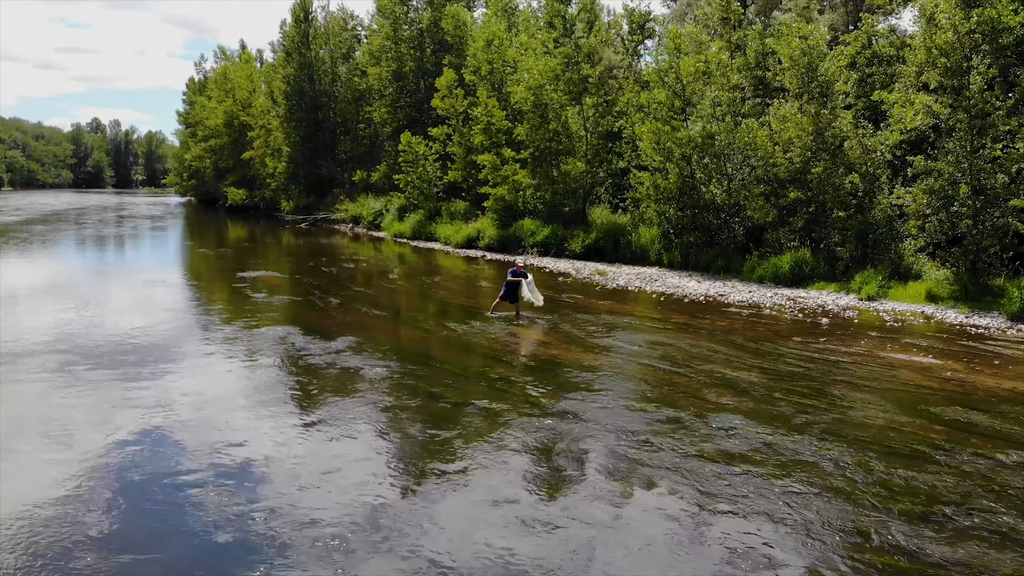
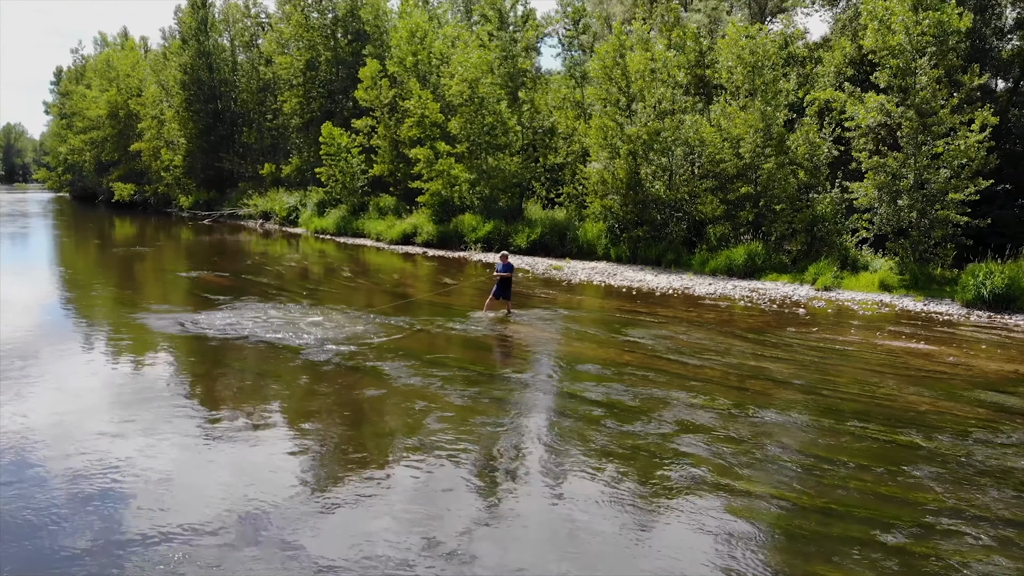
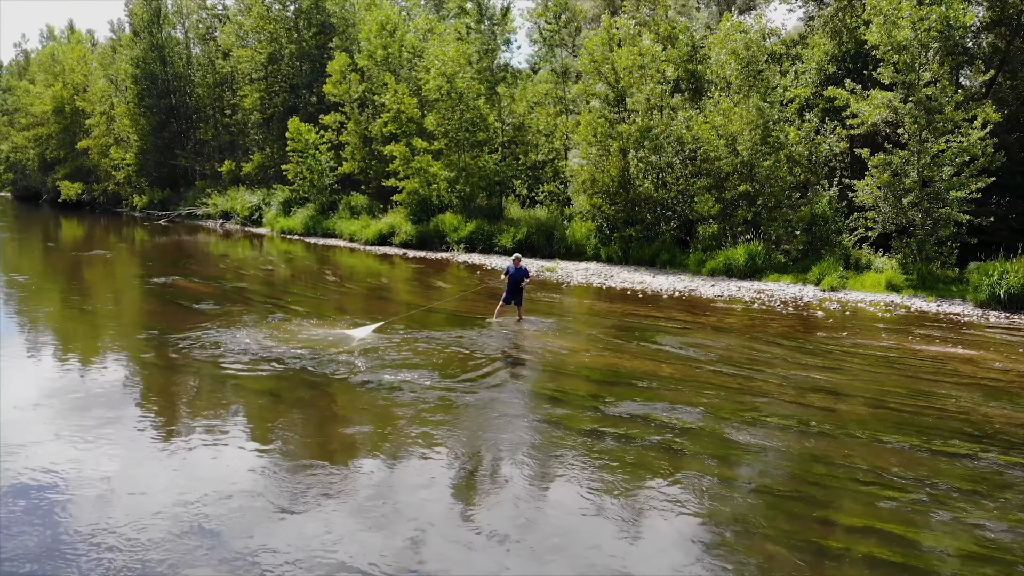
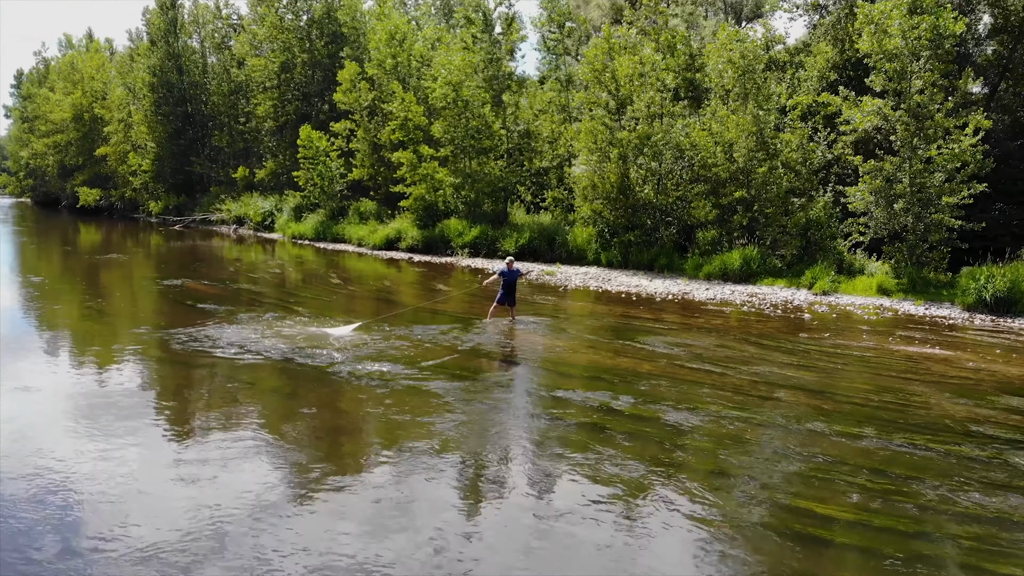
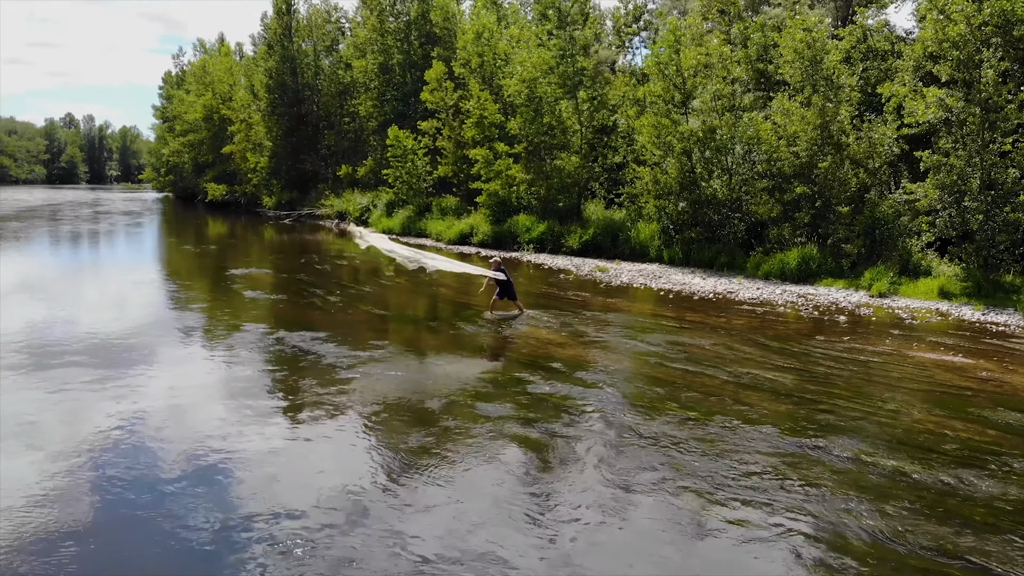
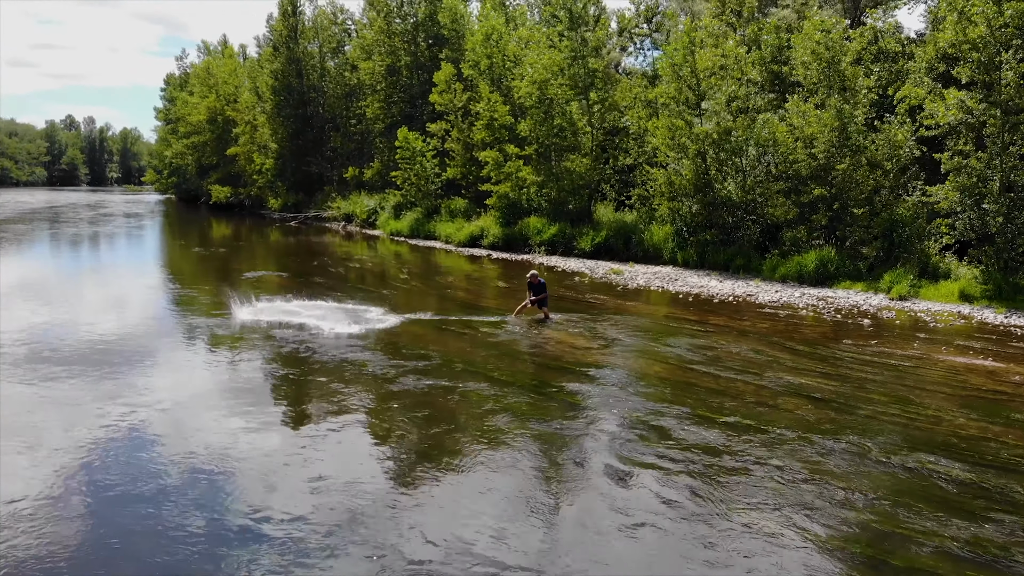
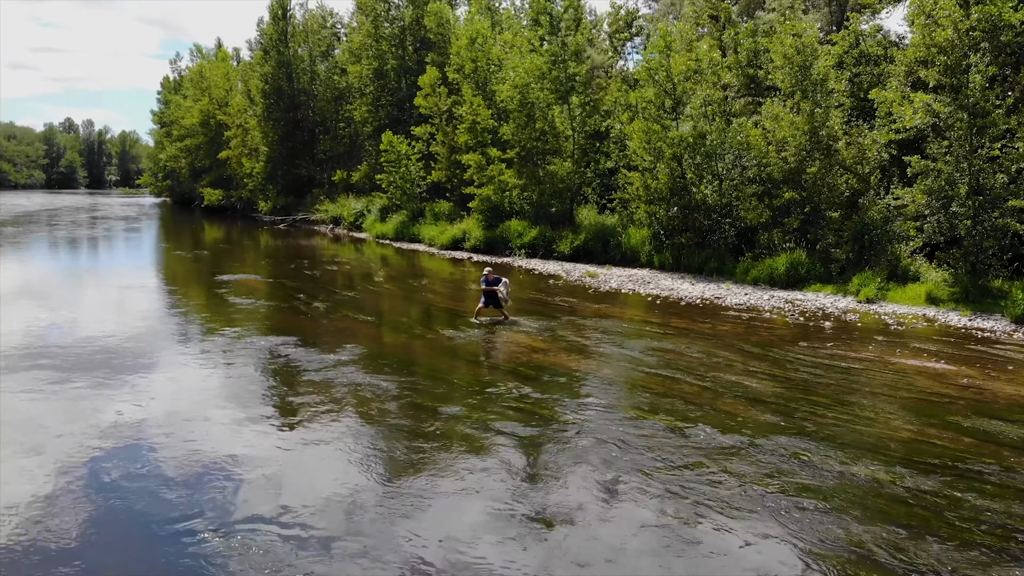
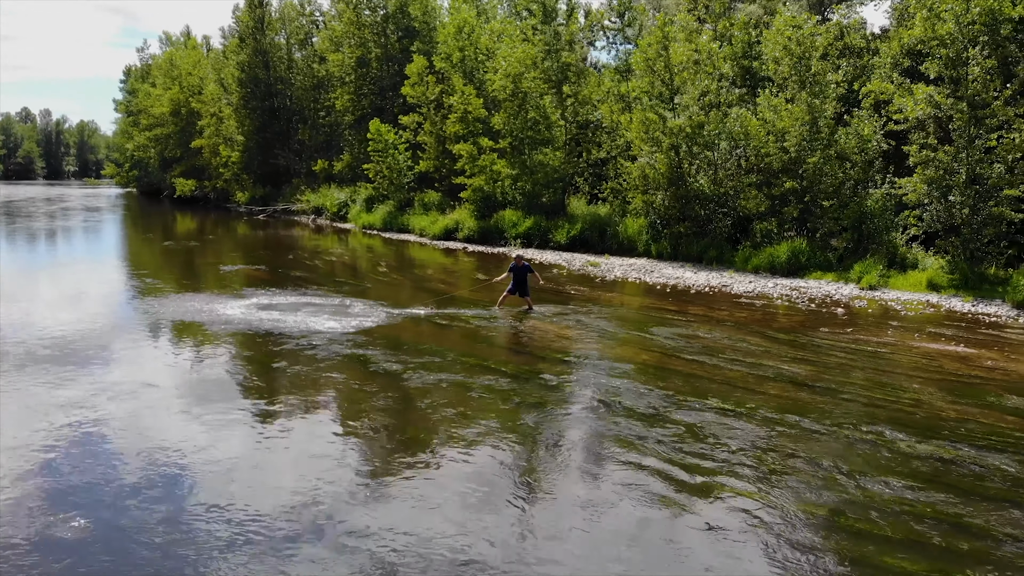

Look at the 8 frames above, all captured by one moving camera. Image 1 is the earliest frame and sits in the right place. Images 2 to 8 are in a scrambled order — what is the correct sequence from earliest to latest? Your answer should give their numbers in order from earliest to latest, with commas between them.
7, 5, 6, 8, 2, 4, 3
